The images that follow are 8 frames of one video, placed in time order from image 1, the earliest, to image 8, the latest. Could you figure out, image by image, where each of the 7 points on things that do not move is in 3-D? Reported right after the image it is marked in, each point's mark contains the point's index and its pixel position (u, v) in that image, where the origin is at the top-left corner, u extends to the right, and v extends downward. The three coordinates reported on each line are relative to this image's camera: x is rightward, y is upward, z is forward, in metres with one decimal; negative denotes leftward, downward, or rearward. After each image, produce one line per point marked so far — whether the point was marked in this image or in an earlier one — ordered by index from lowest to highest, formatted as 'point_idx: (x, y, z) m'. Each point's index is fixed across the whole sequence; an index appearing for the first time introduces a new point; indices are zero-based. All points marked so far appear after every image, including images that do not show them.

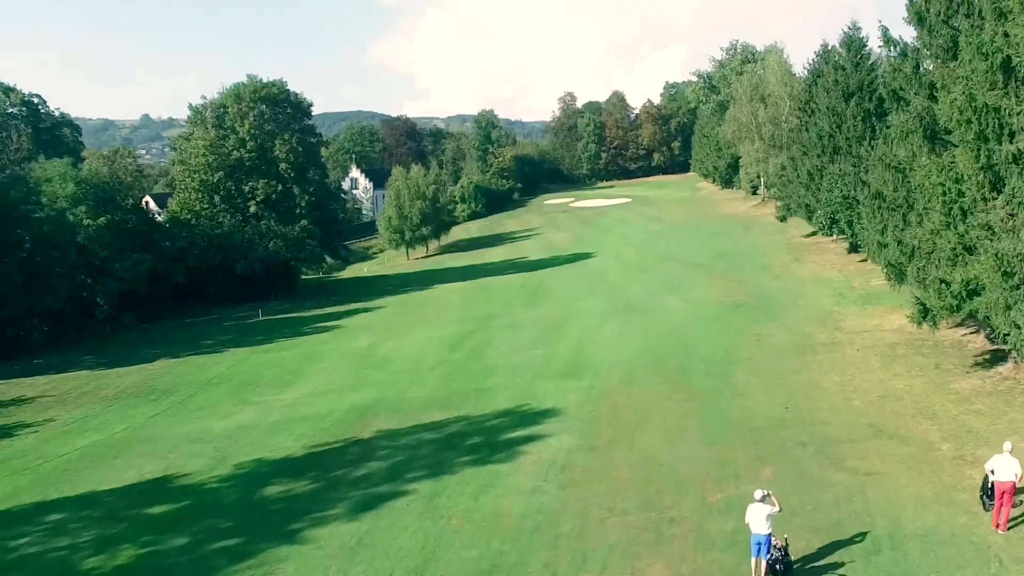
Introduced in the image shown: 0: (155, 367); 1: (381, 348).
0: (-6.8, -1.5, +17.4) m
1: (-2.5, -1.2, +17.6) m
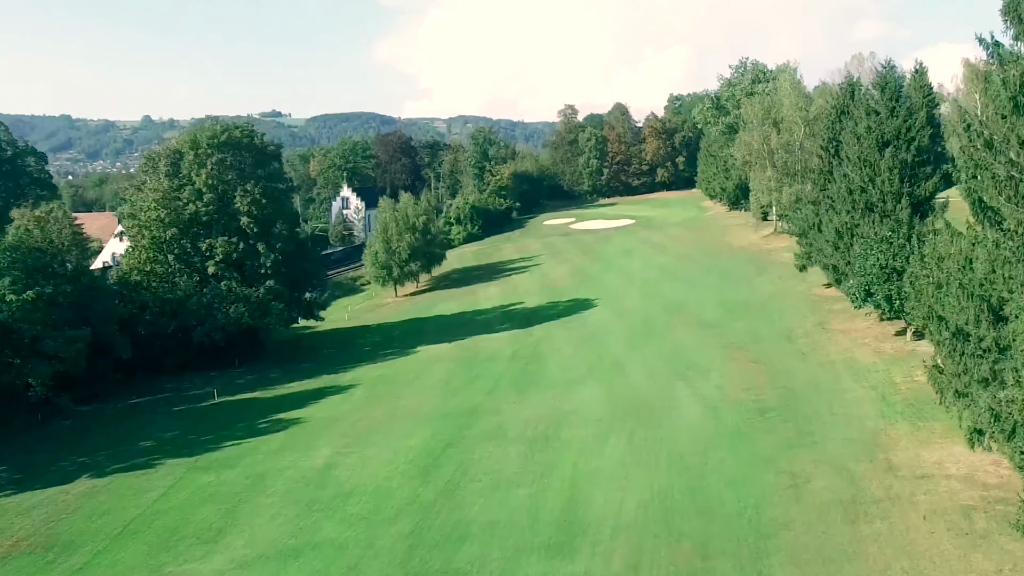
0: (-7.1, -3.3, +14.6) m
1: (-2.8, -3.0, +14.8) m
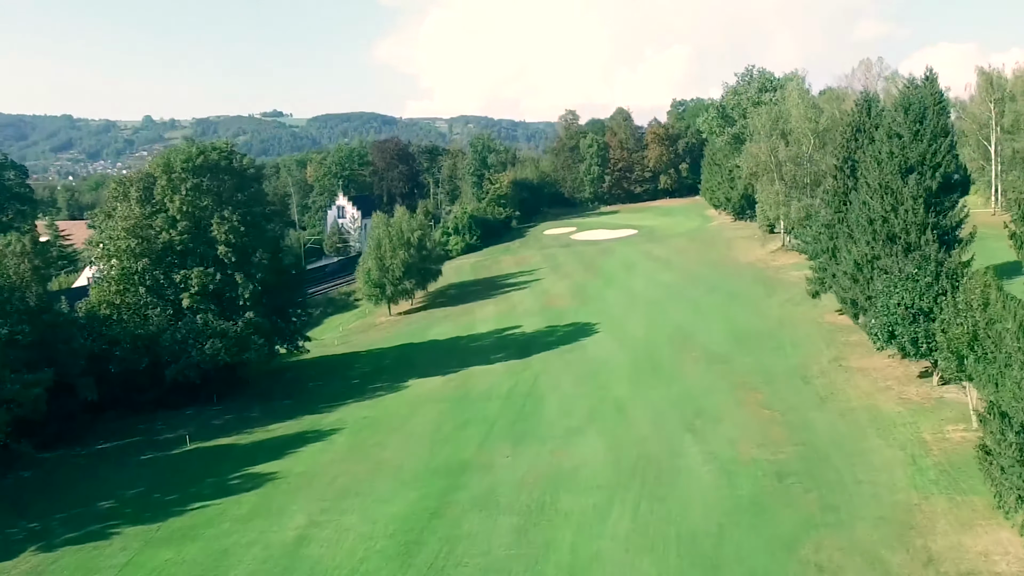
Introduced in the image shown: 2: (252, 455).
0: (-7.2, -4.1, +13.1) m
1: (-2.9, -3.8, +13.4) m
2: (-5.4, -3.4, +18.6) m
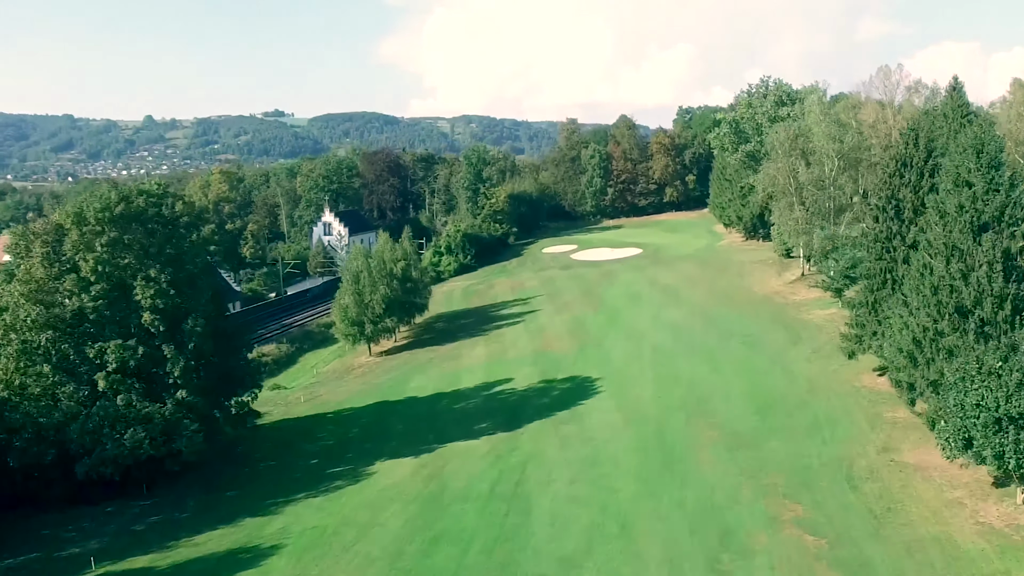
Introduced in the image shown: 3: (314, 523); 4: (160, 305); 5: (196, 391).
0: (-7.6, -5.6, +9.5) m
1: (-3.3, -5.3, +9.7) m
2: (-5.7, -4.9, +15.0) m
3: (-3.8, -4.5, +17.3) m
4: (-7.1, -0.3, +18.3) m
5: (-6.7, -2.2, +19.0) m
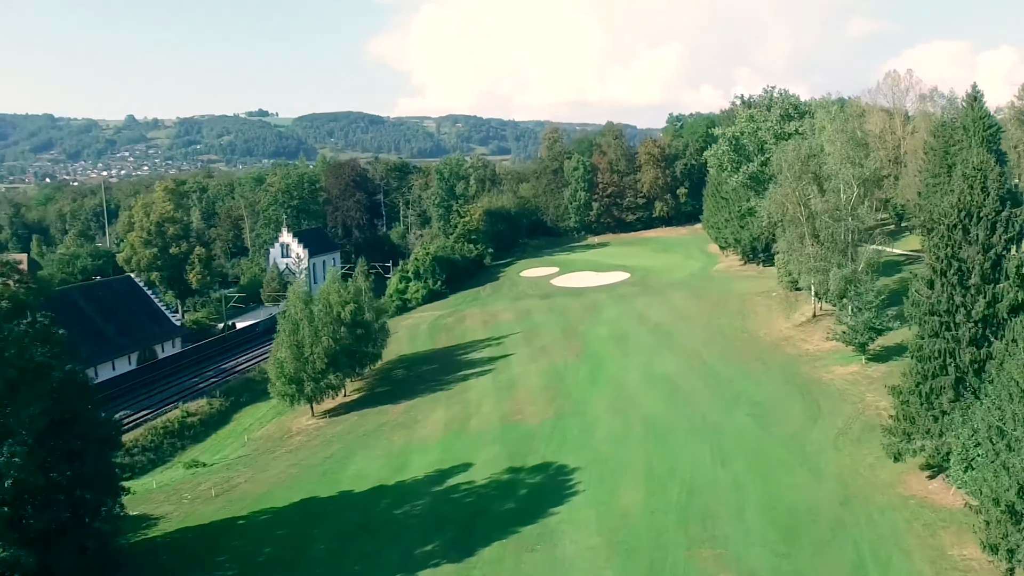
0: (-8.4, -7.4, +4.2) m
1: (-4.1, -7.0, +4.5) m
2: (-6.6, -6.7, +9.8) m
3: (-4.6, -6.2, +12.1) m
4: (-8.0, -2.0, +13.0) m
5: (-7.6, -3.9, +13.8) m
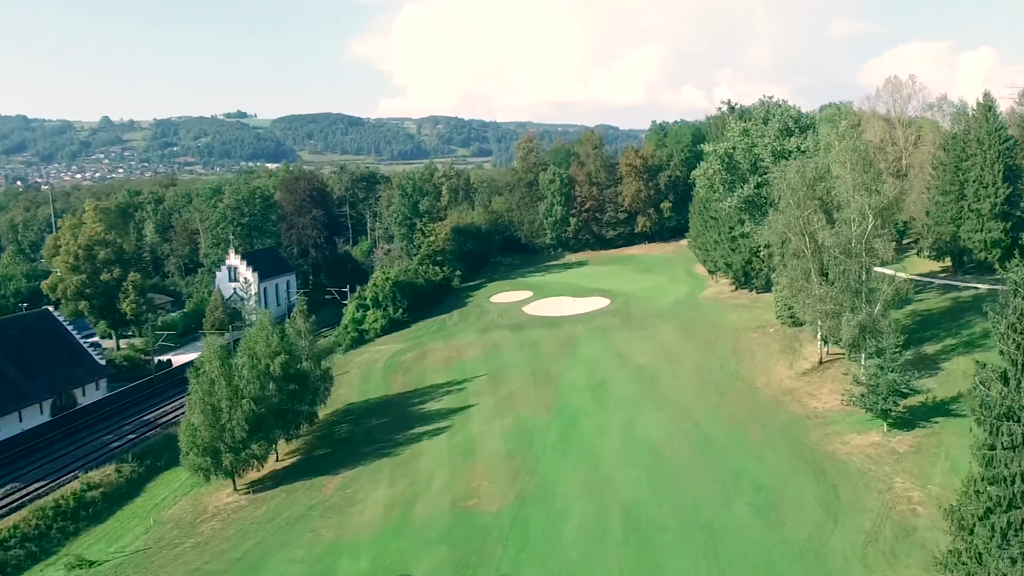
0: (-9.1, -8.8, -0.5) m
1: (-4.8, -8.4, -0.2) m
2: (-7.4, -8.1, +5.0) m
3: (-5.5, -7.6, +7.4) m
4: (-8.9, -3.5, +8.3) m
5: (-8.5, -5.3, +9.1) m
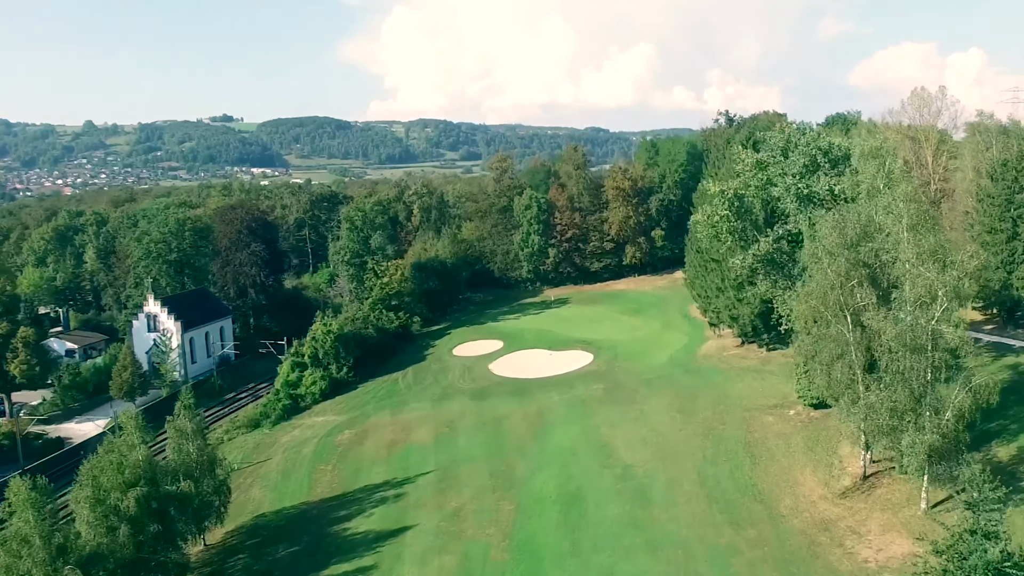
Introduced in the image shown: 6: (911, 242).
0: (-10.1, -11.1, -7.8) m
1: (-5.9, -10.7, -7.4) m
2: (-8.5, -10.4, -2.2) m
3: (-6.6, -9.9, +0.2) m
4: (-10.1, -5.8, +1.0) m
5: (-9.6, -7.6, +1.8) m
6: (+8.5, +1.0, +19.5) m
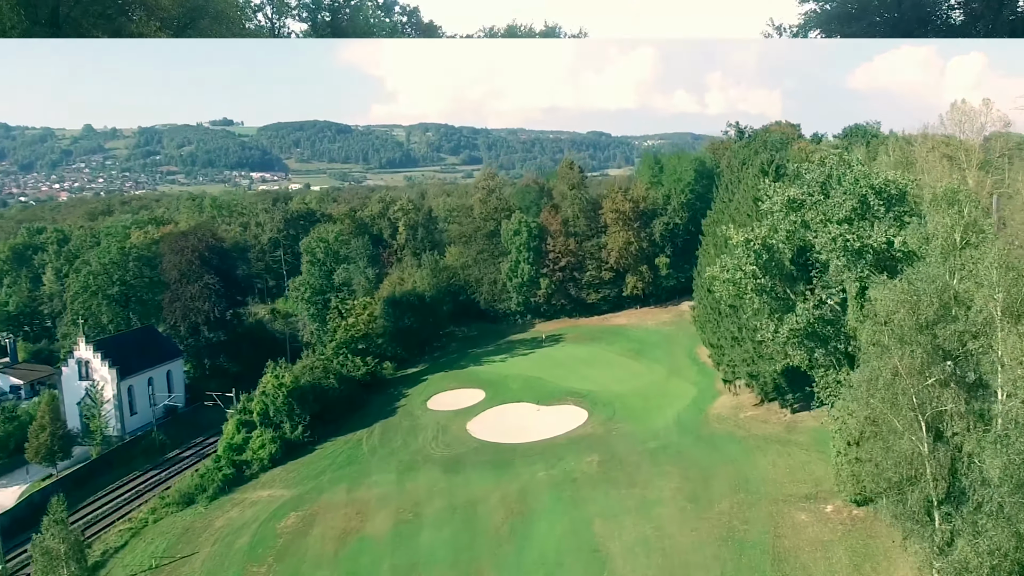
0: (-10.9, -12.7, -13.1) m
1: (-6.7, -12.3, -12.8) m
2: (-9.3, -12.0, -7.6) m
3: (-7.4, -11.5, -5.2) m
4: (-10.8, -7.4, -4.3) m
5: (-10.4, -9.2, -3.5) m
6: (+7.8, -0.6, +14.1) m
